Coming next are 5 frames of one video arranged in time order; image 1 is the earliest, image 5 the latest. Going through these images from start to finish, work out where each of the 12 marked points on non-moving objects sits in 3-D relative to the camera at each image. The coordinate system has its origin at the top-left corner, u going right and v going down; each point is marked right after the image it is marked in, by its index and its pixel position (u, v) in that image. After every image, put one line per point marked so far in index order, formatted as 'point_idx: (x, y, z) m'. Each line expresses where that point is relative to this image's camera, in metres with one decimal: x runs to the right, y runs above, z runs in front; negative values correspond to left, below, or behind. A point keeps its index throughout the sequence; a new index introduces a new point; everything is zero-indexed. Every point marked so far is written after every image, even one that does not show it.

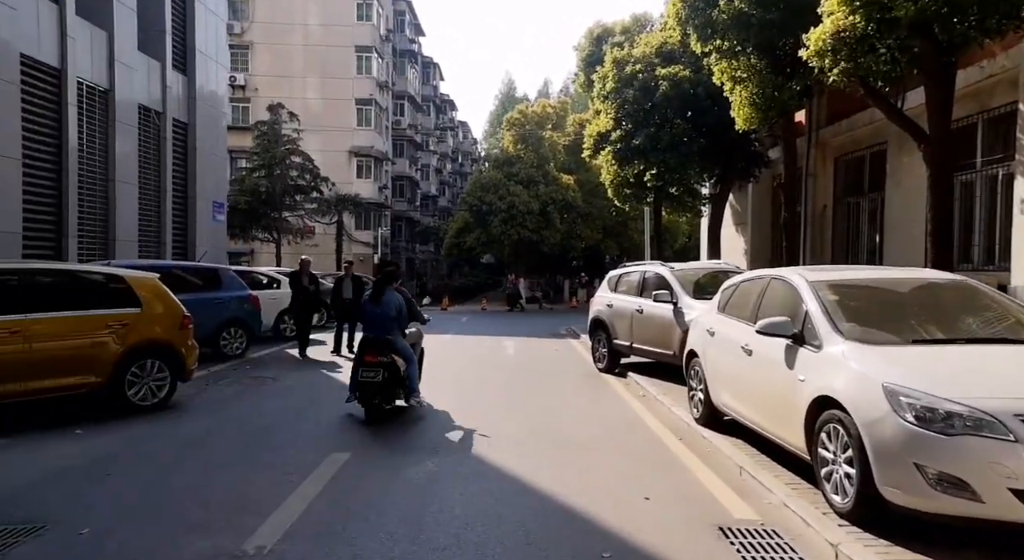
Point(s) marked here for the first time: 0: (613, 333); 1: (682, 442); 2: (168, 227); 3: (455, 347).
0: (+1.7, -0.9, +11.8) m
1: (+1.7, -1.6, +7.1) m
2: (-9.0, +1.4, +18.5) m
3: (-1.3, -1.6, +16.4) m
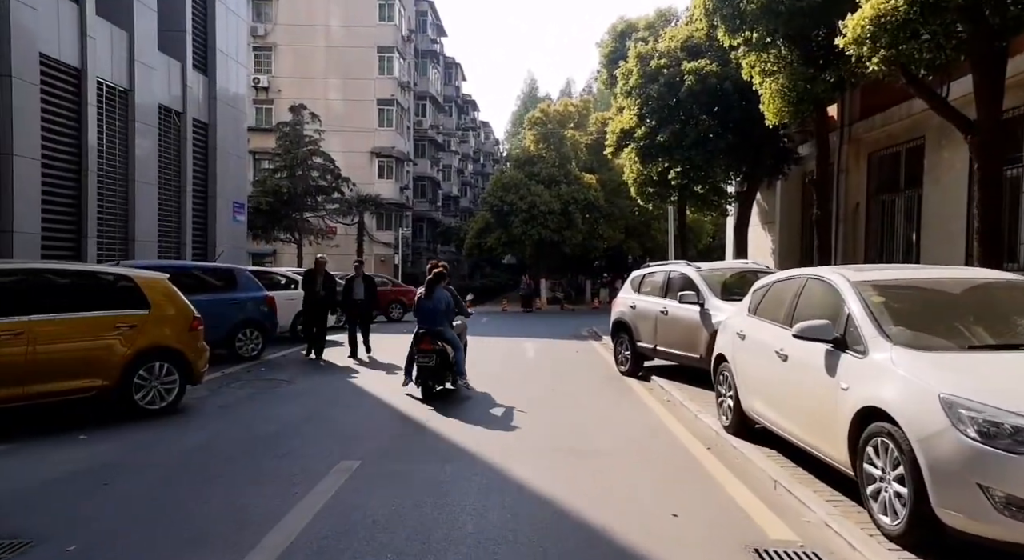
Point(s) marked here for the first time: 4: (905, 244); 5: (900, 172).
0: (+2.0, -0.9, +11.4) m
1: (+1.9, -1.6, +6.7) m
2: (-8.5, +1.4, +18.4) m
3: (-0.8, -1.6, +16.1) m
4: (+8.0, +0.7, +14.2) m
5: (+8.0, +2.2, +14.5) m
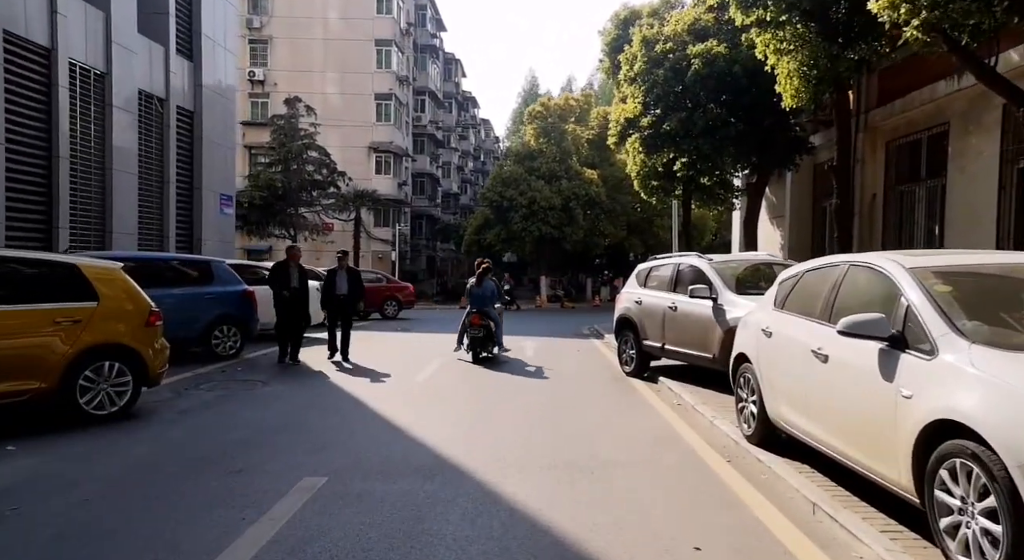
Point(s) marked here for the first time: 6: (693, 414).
0: (+2.0, -0.8, +10.6) m
1: (+1.8, -1.5, +5.9) m
2: (-8.5, +1.5, +17.6) m
3: (-0.9, -1.5, +15.3) m
4: (+7.9, +0.8, +13.4) m
5: (+8.0, +2.3, +13.7) m
6: (+2.0, -1.5, +7.9) m
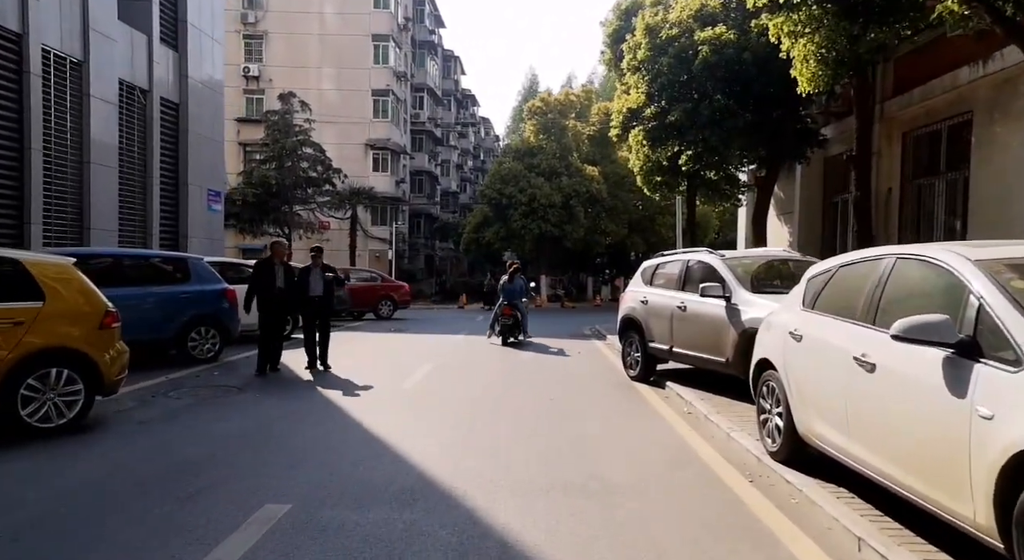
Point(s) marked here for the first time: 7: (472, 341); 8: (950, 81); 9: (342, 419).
0: (+1.9, -0.8, +9.9) m
1: (+1.8, -1.5, +5.2) m
2: (-8.6, +1.6, +16.9) m
3: (-0.9, -1.4, +14.6) m
4: (+7.9, +0.9, +12.7) m
5: (+7.9, +2.4, +13.0) m
6: (+2.0, -1.5, +7.2) m
7: (-0.9, -1.4, +16.5) m
8: (+7.4, +3.4, +11.9) m
9: (-1.8, -1.4, +7.3) m
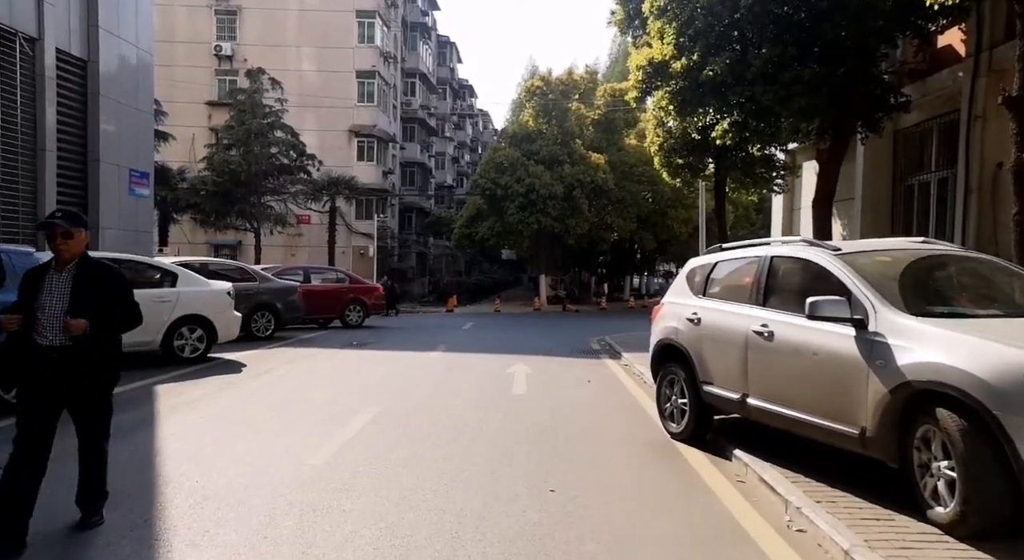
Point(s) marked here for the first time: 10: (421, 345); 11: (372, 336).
0: (+1.7, -0.8, +6.4) m
1: (+1.6, -1.6, +1.6) m
2: (-8.8, +1.5, +13.4) m
3: (-1.1, -1.5, +11.1) m
4: (+7.7, +0.8, +9.2) m
5: (+7.7, +2.3, +9.4) m
6: (+1.8, -1.5, +3.6) m
7: (-1.1, -1.5, +13.0) m
8: (+7.3, +3.3, +8.4) m
9: (-2.0, -1.5, +3.8) m
10: (-2.0, -1.4, +15.4) m
11: (-3.4, -1.3, +16.9) m
